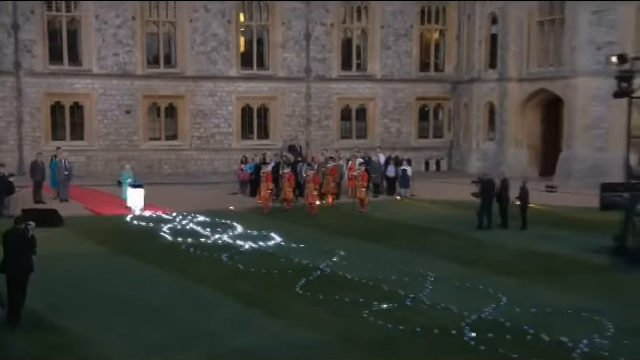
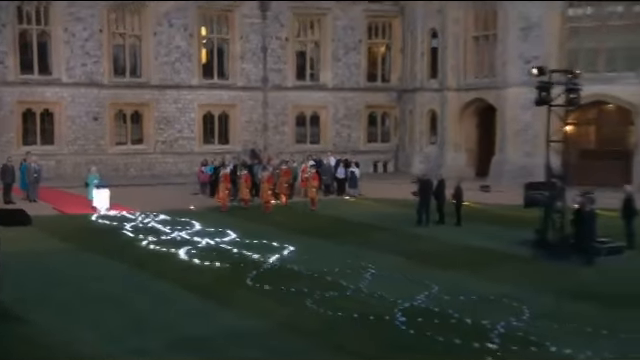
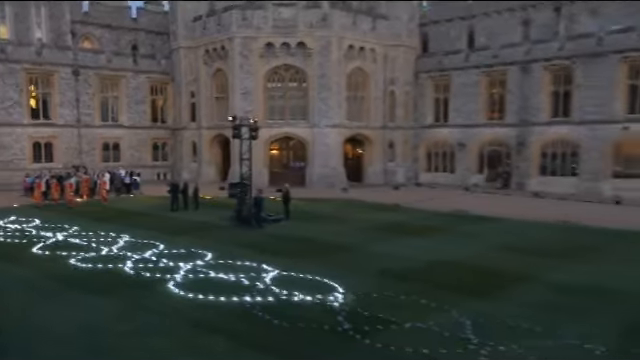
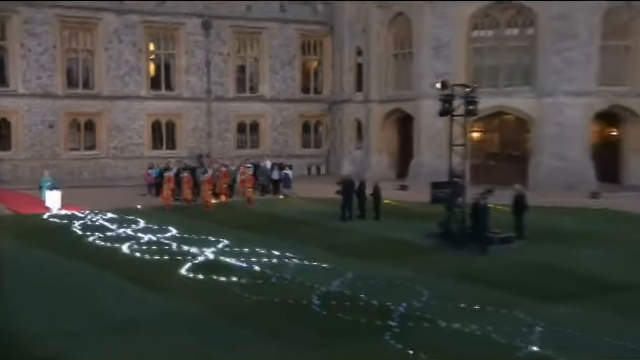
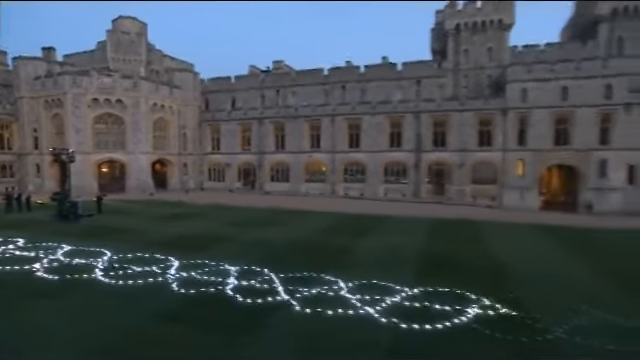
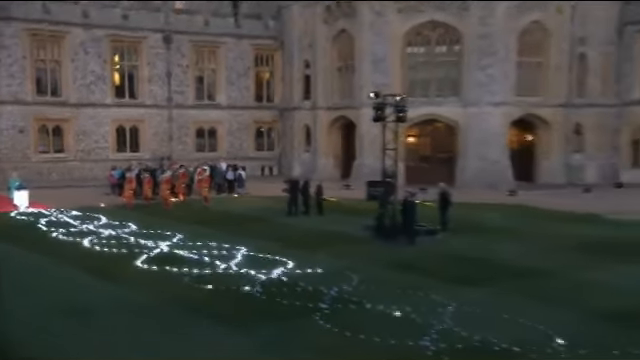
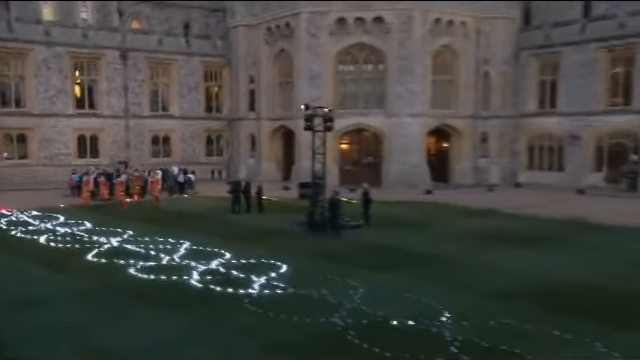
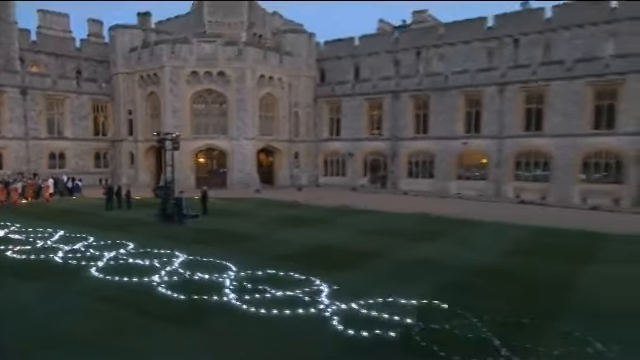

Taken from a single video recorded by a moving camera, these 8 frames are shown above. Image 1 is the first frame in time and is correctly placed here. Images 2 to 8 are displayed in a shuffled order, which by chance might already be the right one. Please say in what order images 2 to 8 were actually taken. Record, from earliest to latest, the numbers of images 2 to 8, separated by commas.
2, 4, 6, 7, 3, 8, 5
